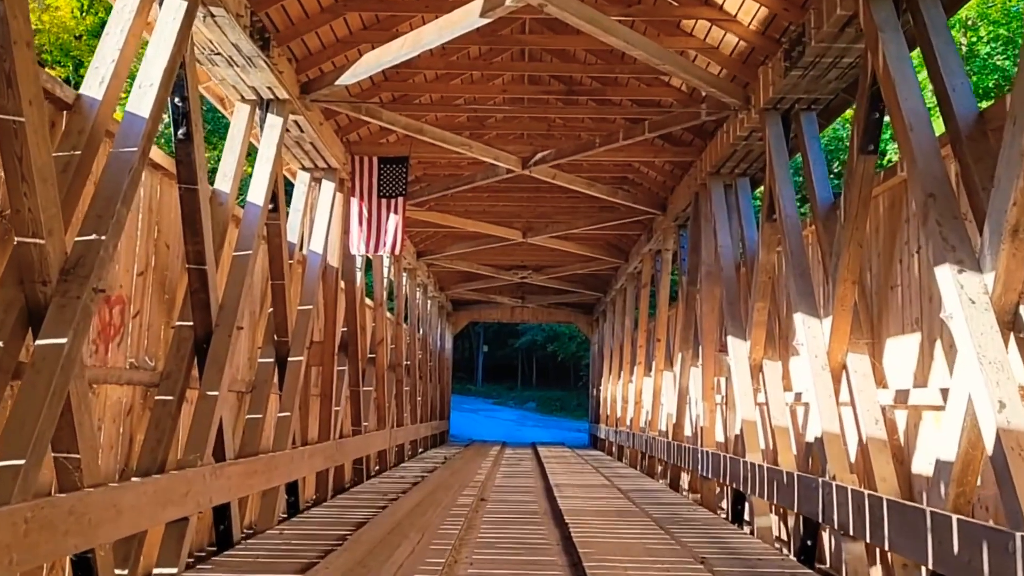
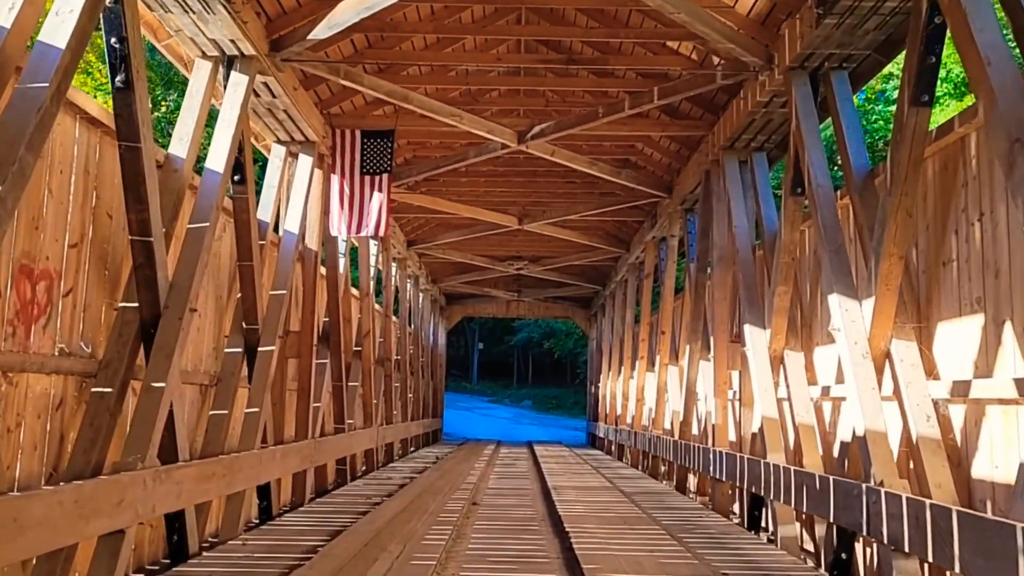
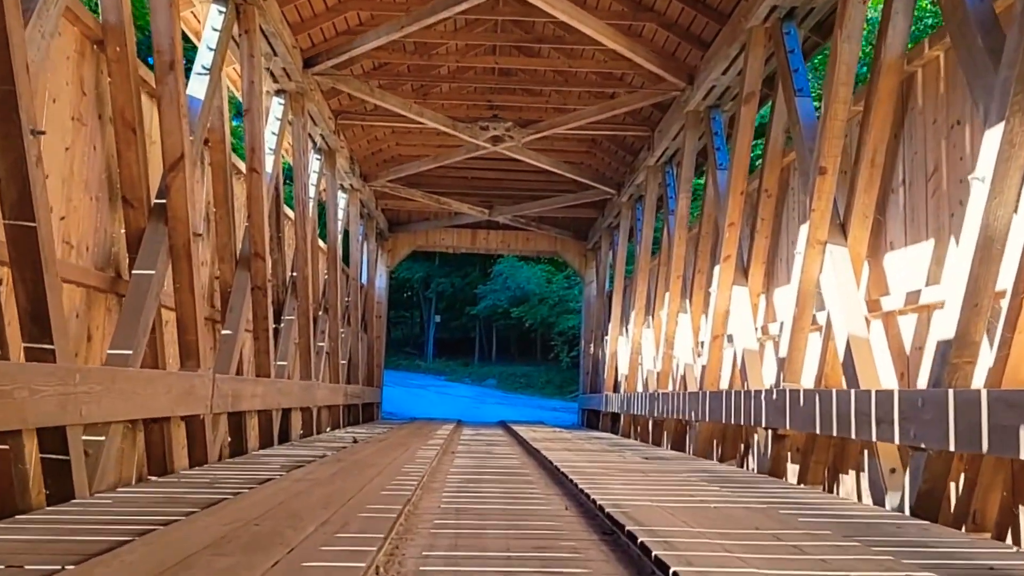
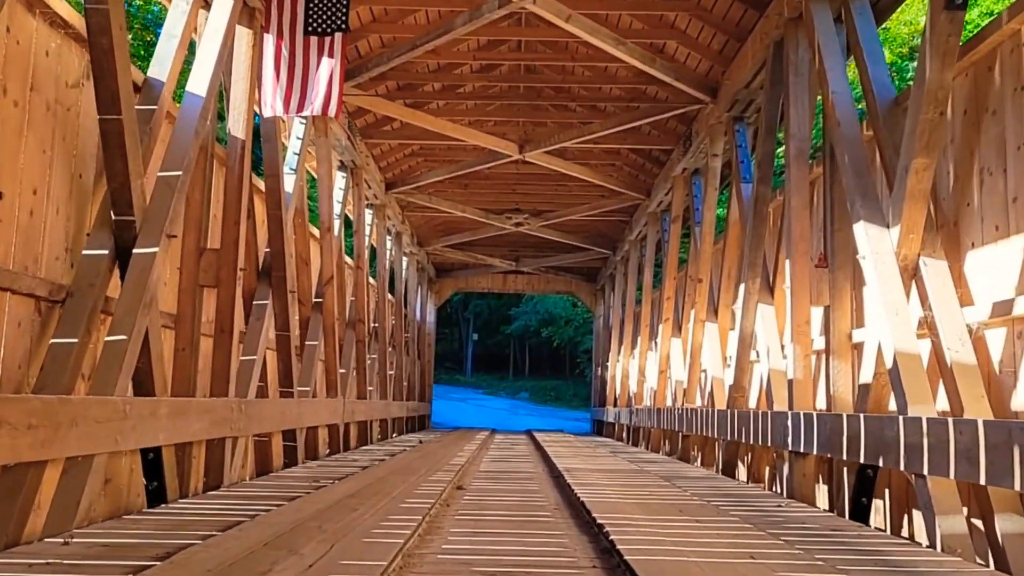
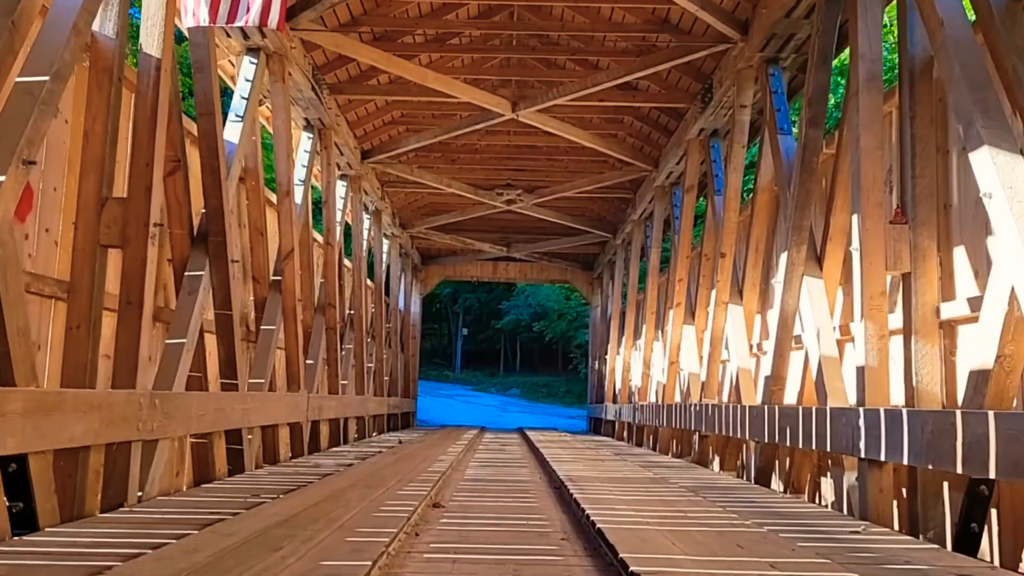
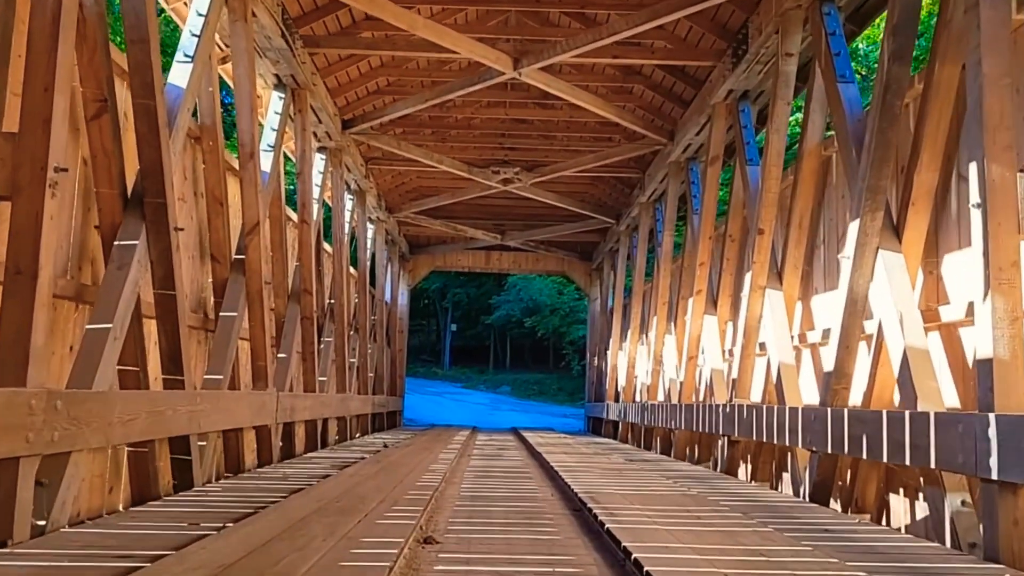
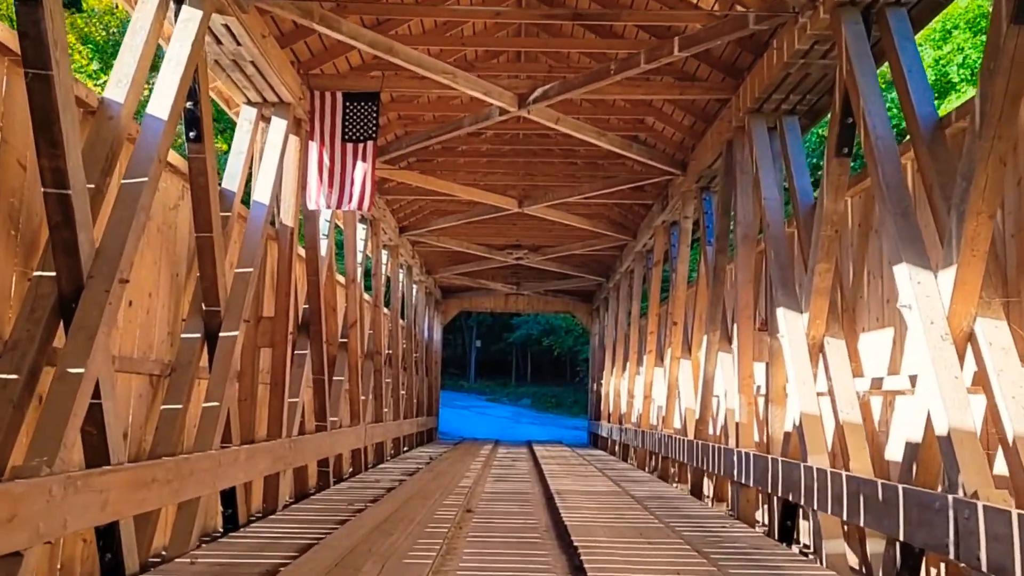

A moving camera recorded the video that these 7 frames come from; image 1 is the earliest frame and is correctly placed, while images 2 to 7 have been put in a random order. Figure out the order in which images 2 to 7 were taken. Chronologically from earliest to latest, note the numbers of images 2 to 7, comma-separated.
2, 7, 4, 5, 6, 3
